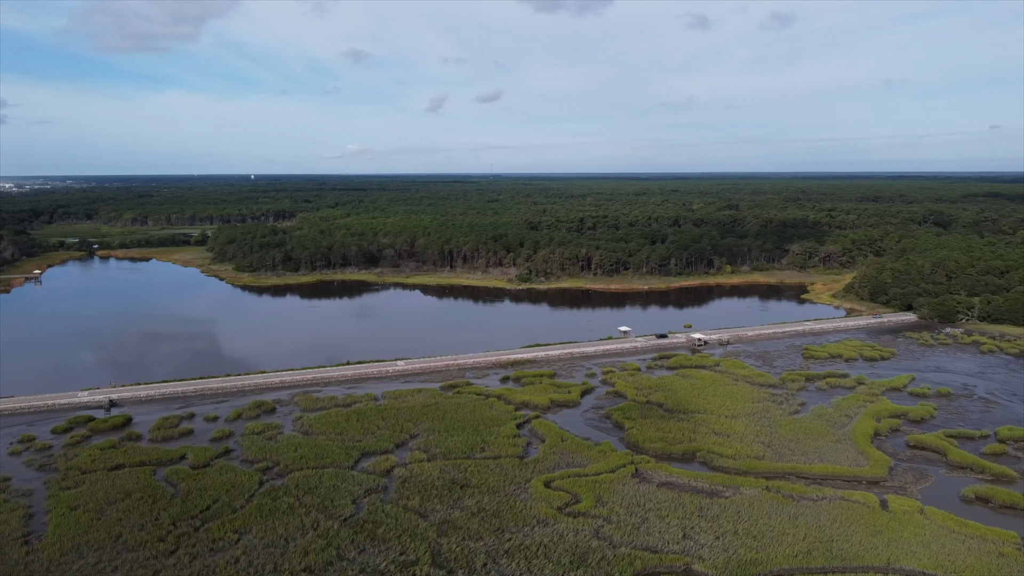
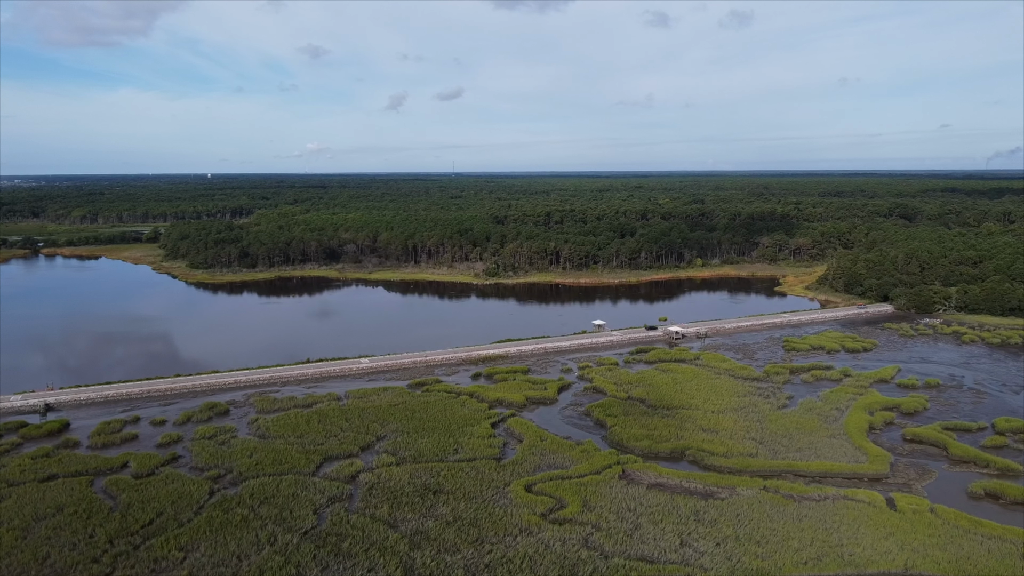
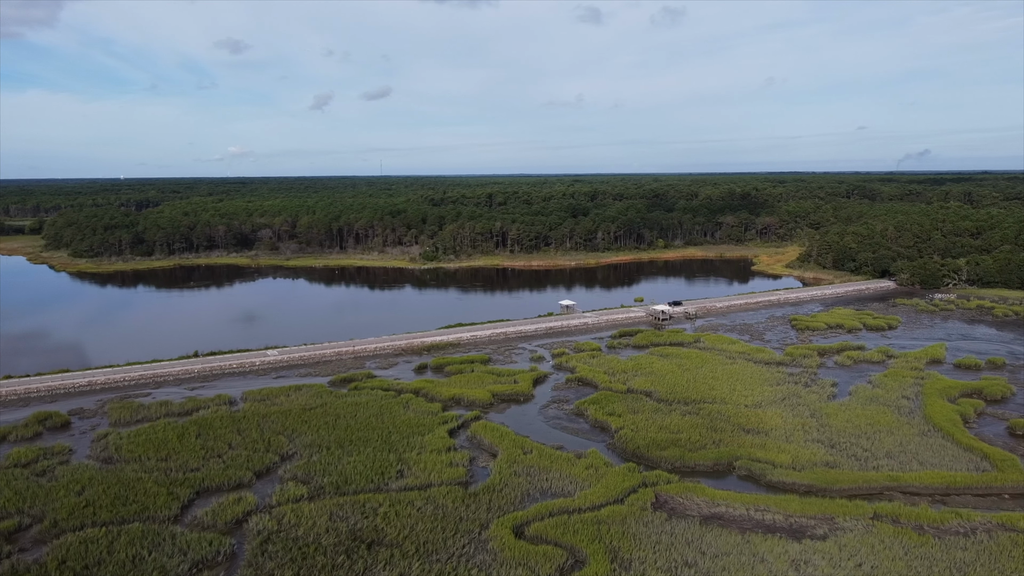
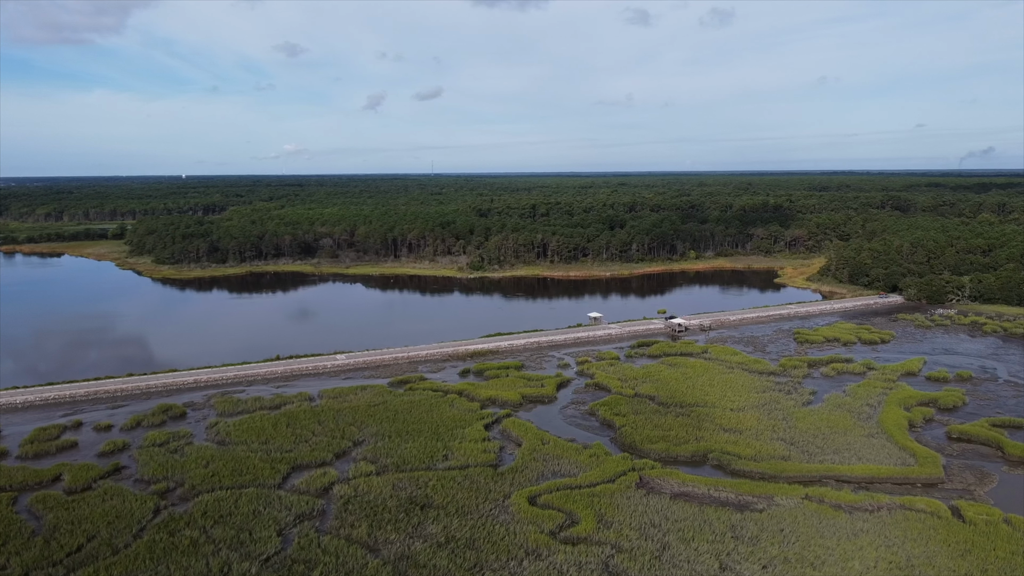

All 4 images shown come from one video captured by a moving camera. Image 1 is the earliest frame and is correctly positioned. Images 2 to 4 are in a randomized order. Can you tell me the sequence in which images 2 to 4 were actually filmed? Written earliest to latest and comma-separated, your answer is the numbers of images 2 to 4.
2, 4, 3
